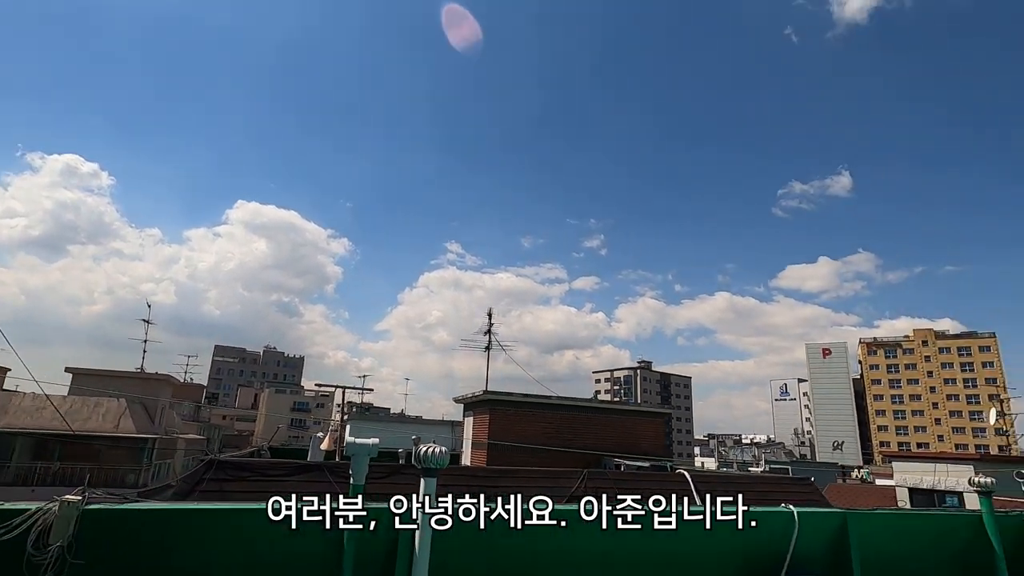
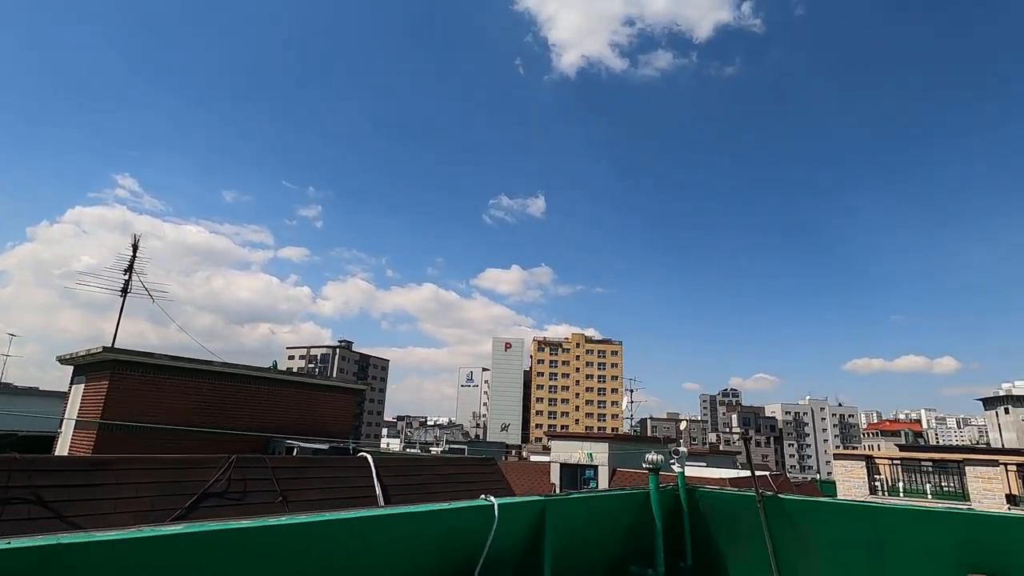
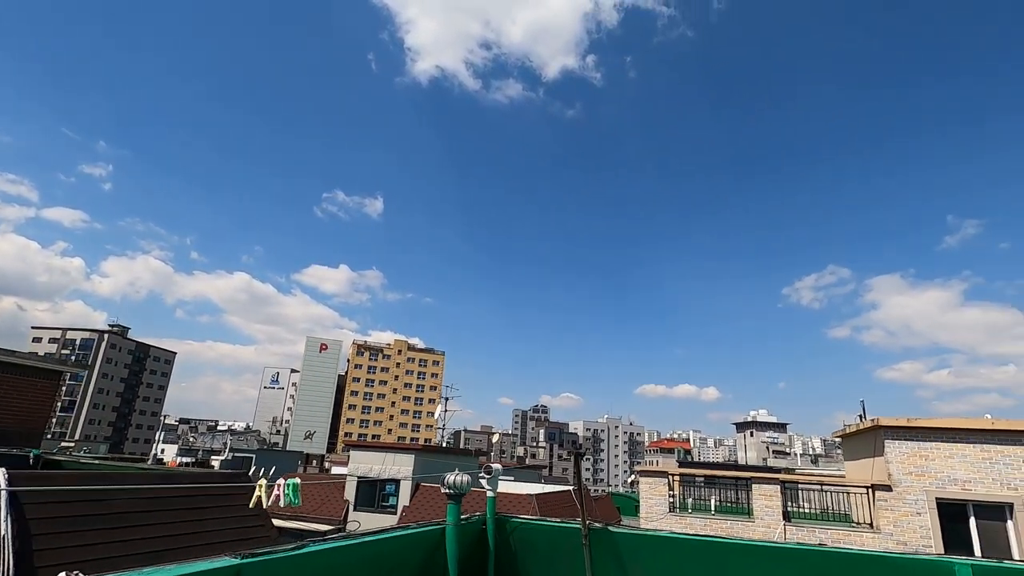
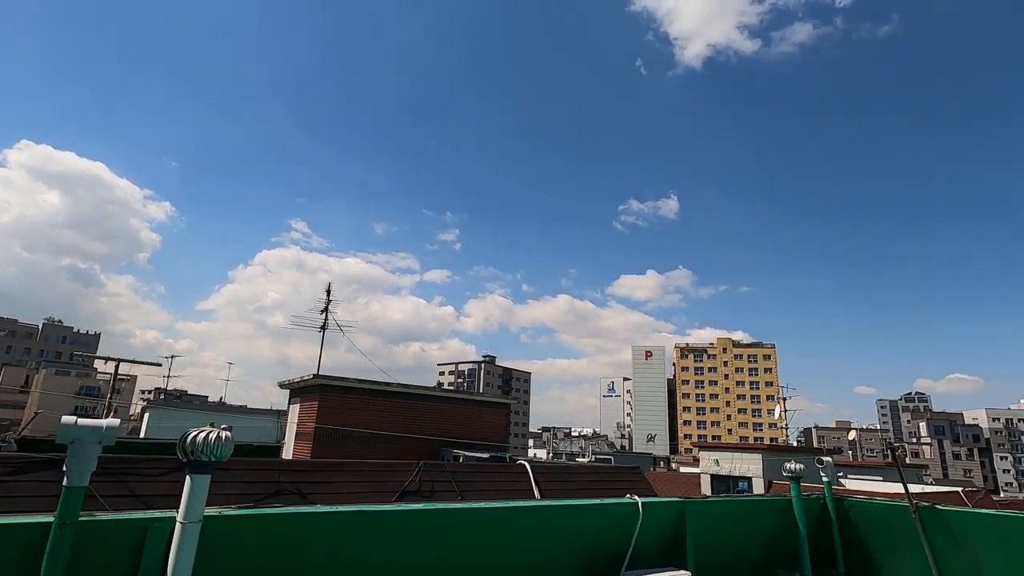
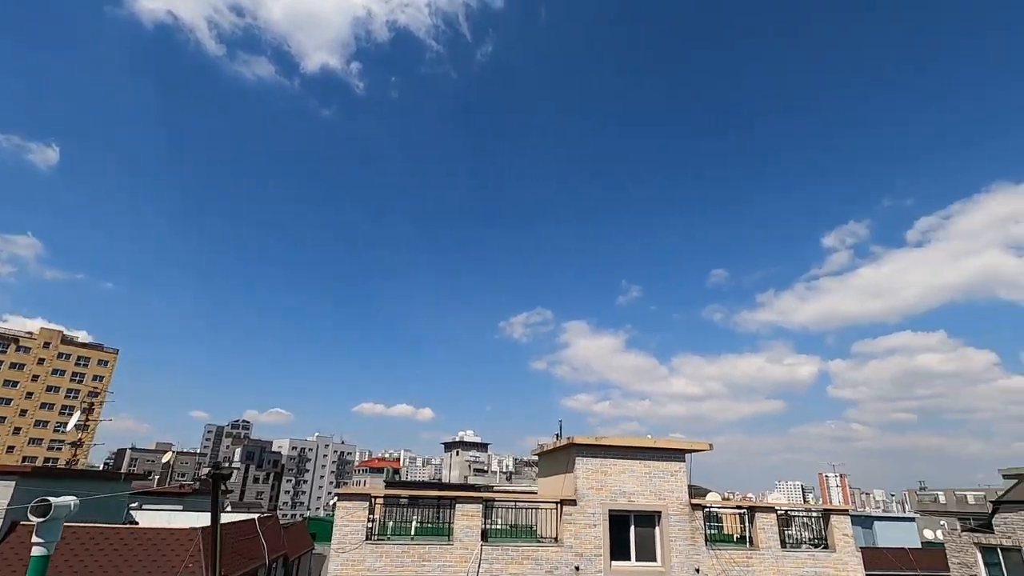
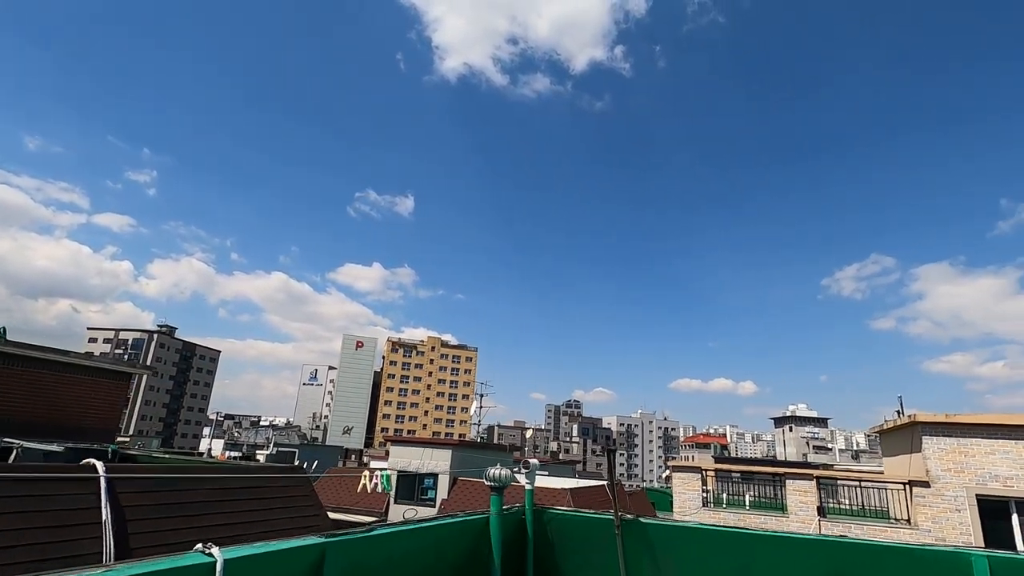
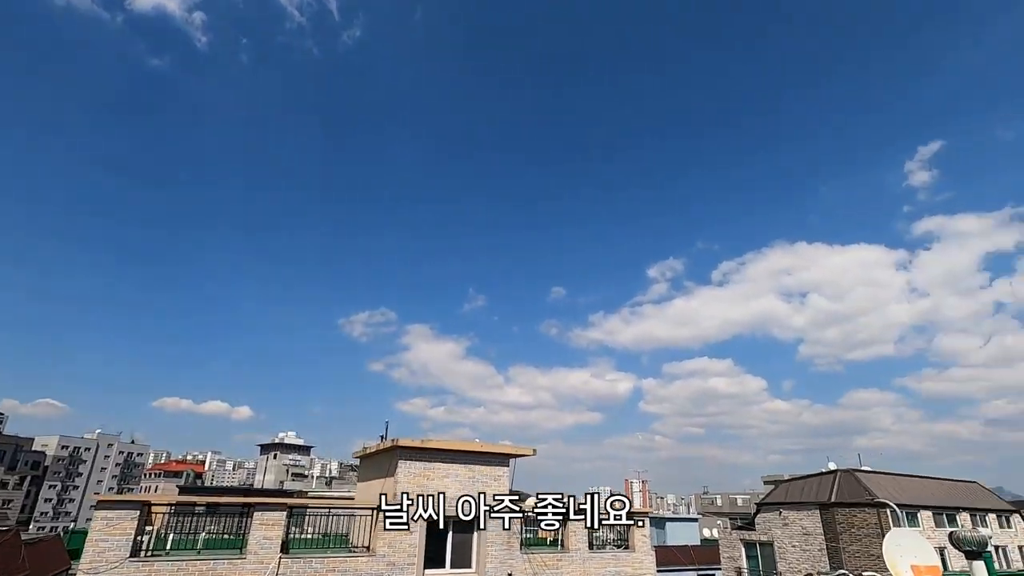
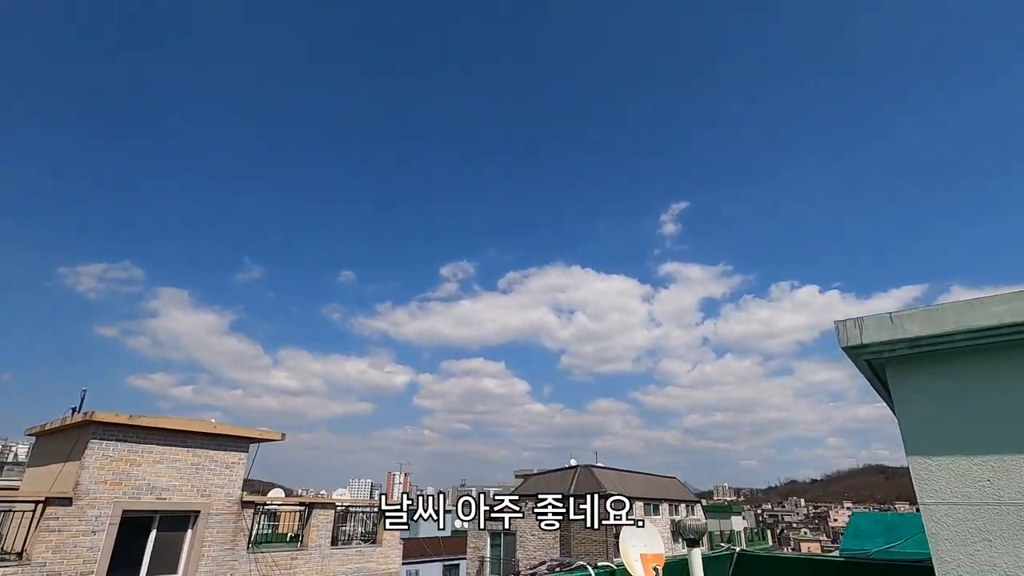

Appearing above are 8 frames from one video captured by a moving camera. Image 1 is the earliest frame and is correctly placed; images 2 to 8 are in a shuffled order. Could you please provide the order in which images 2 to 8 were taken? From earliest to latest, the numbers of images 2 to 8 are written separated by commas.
4, 2, 6, 3, 5, 7, 8
